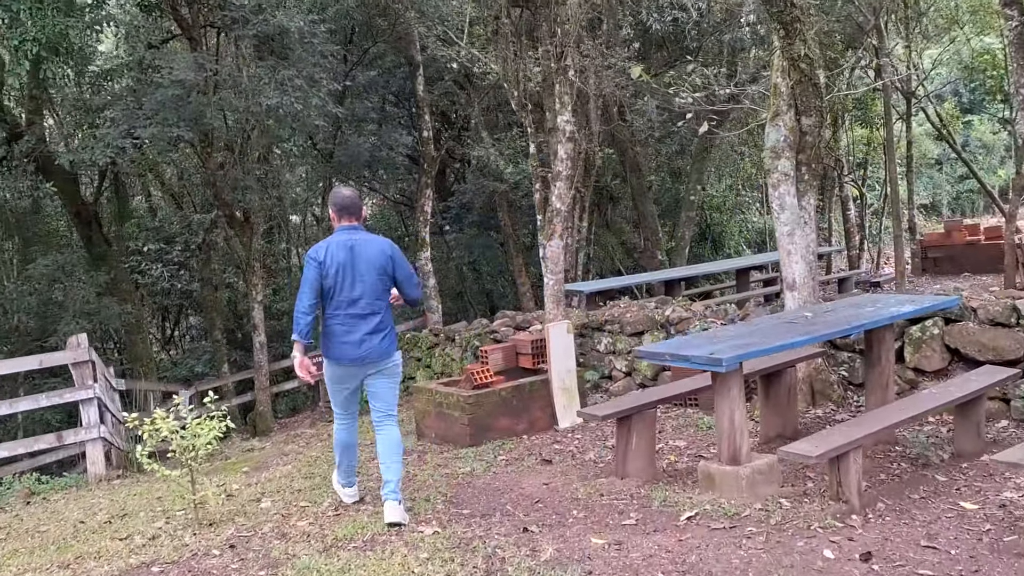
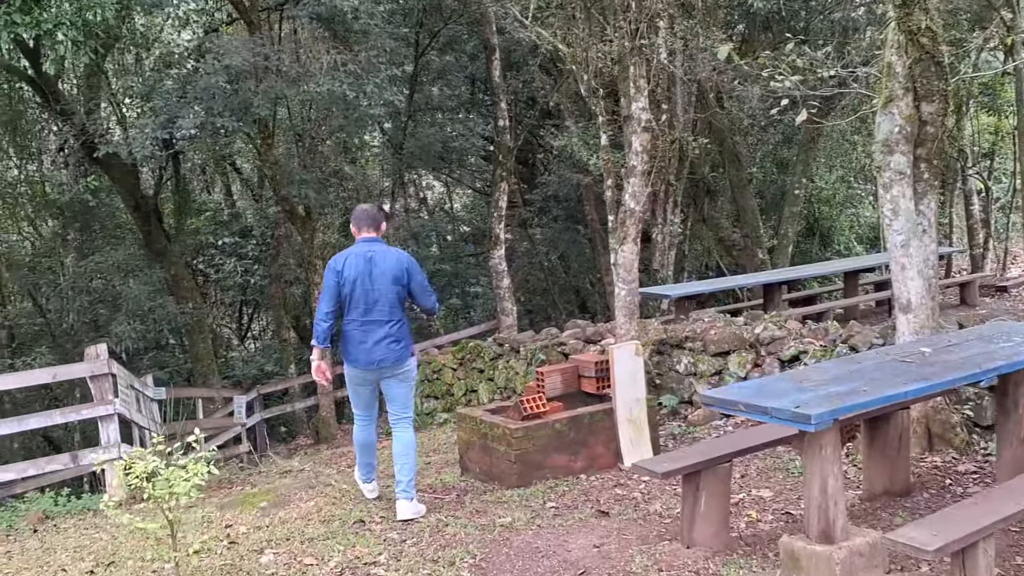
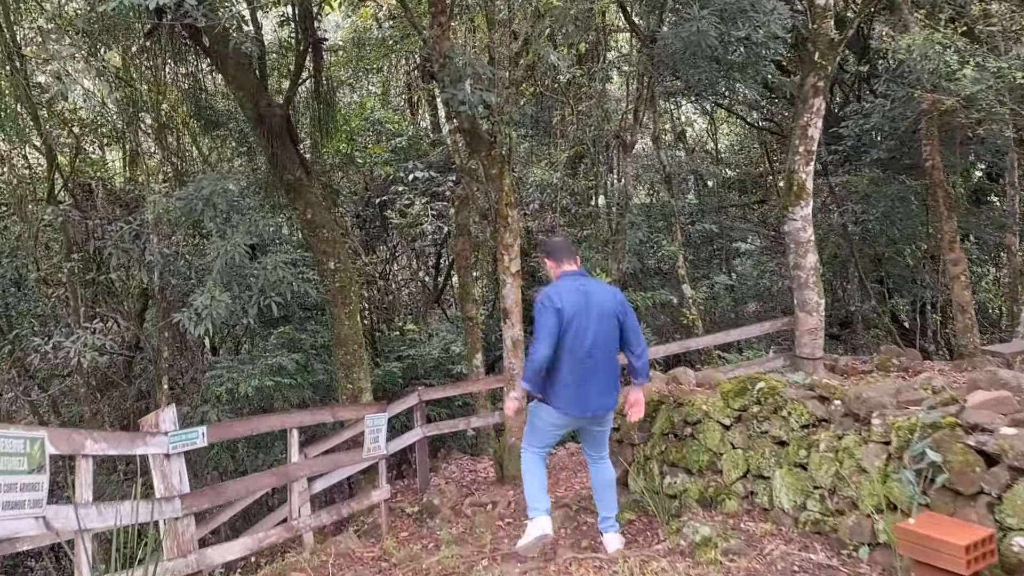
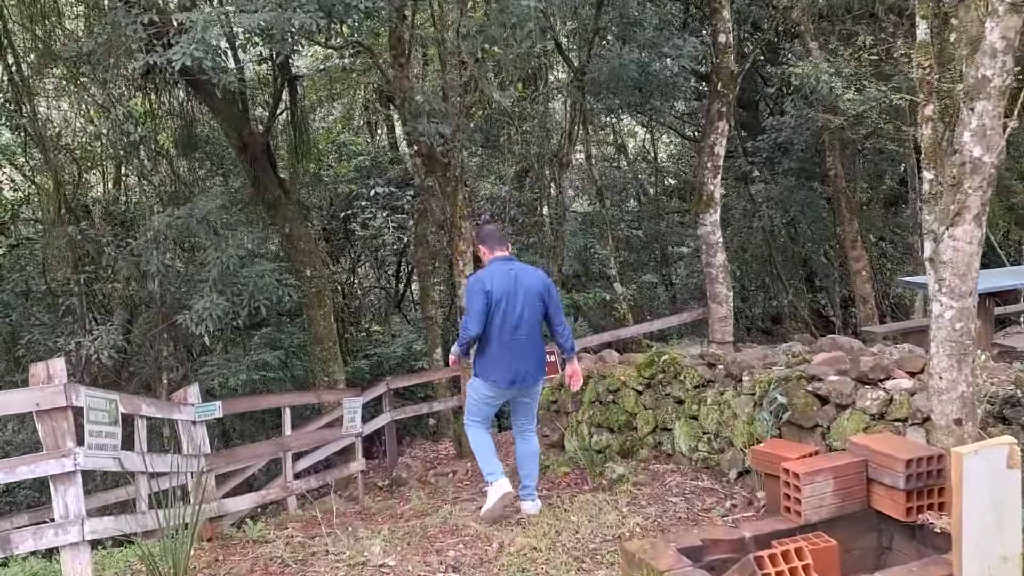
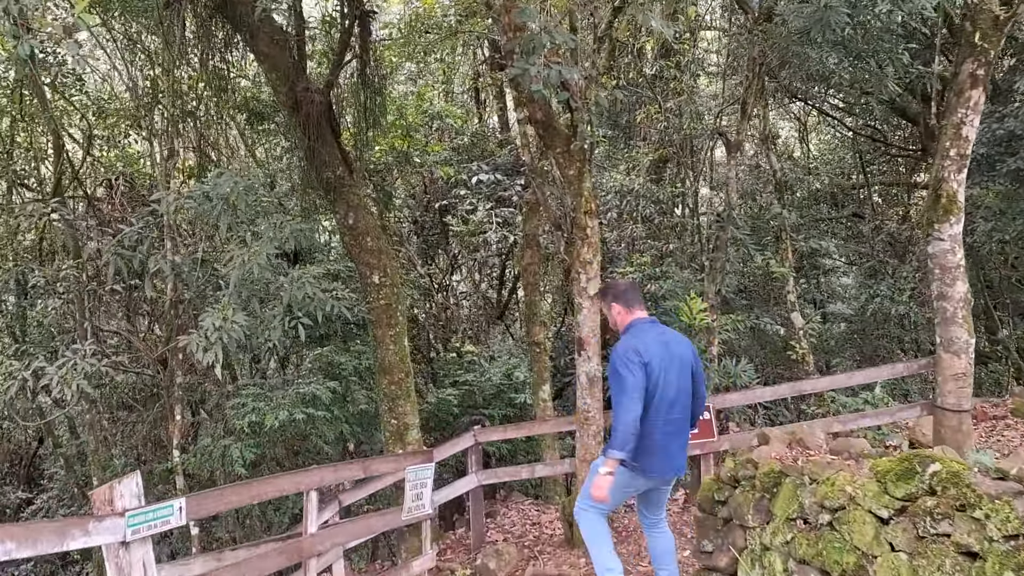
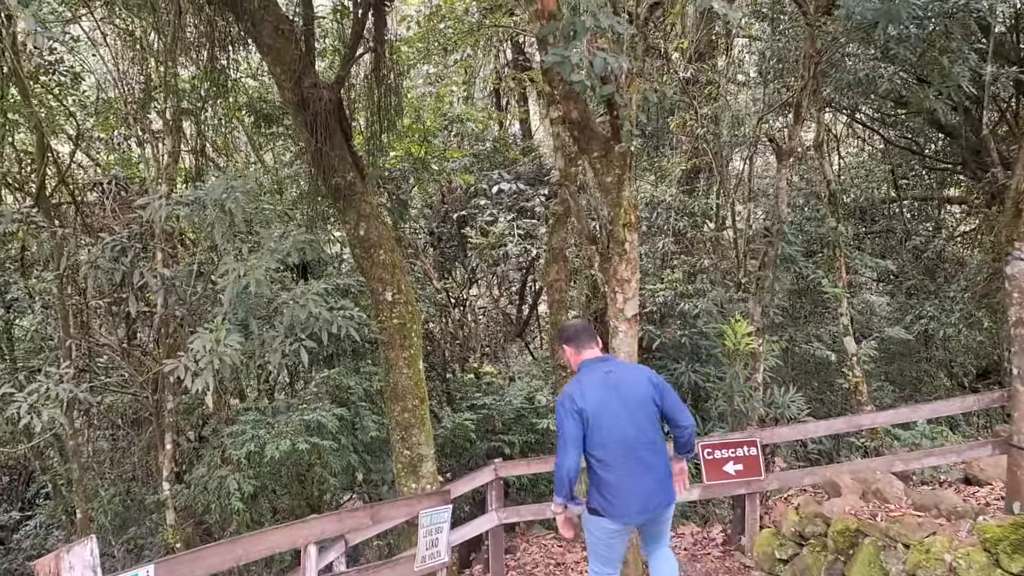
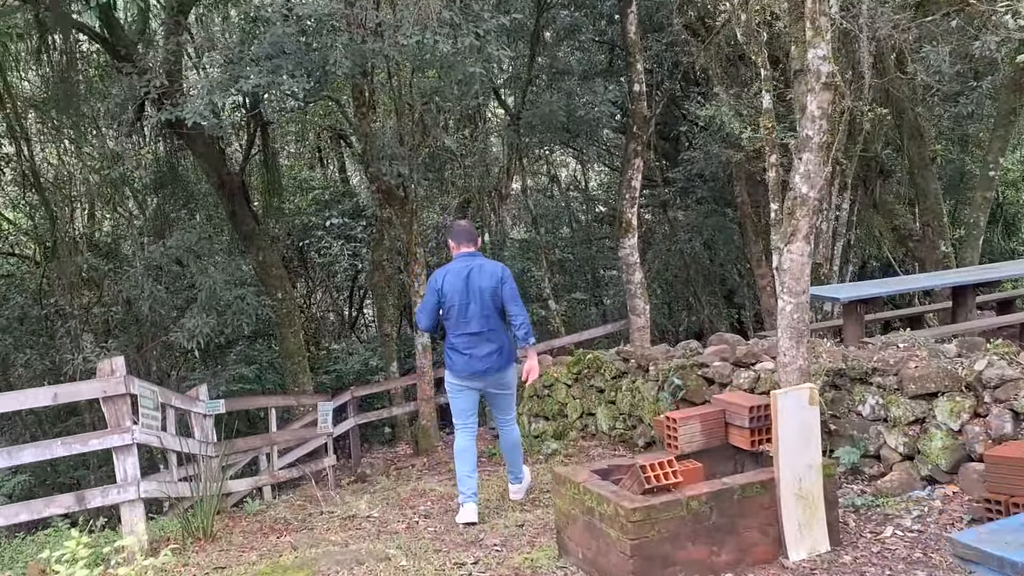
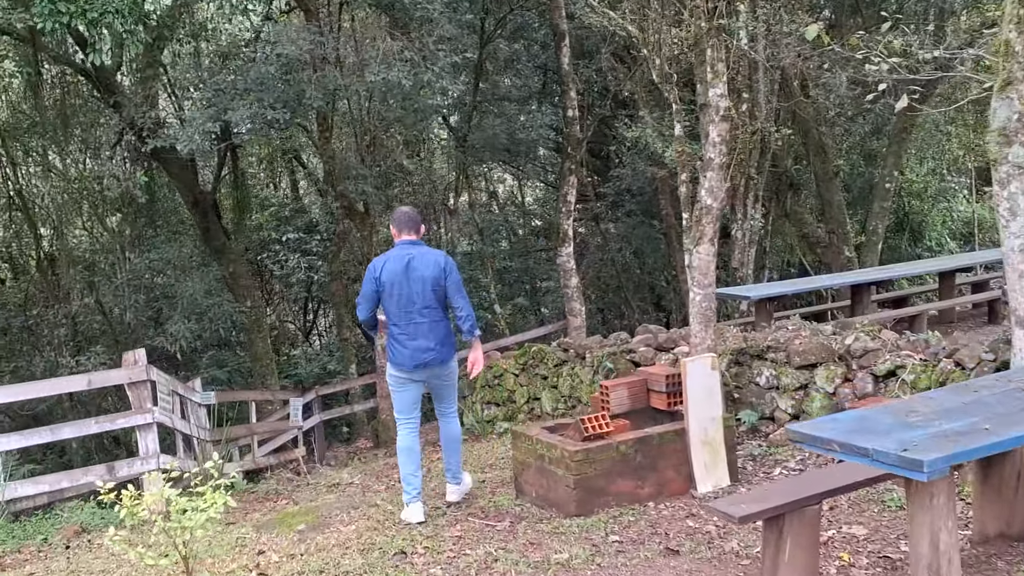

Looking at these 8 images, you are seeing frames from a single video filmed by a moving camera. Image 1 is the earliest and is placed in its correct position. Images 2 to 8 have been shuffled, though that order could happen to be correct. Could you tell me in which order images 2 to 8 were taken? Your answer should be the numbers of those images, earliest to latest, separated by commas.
2, 8, 7, 4, 3, 5, 6
